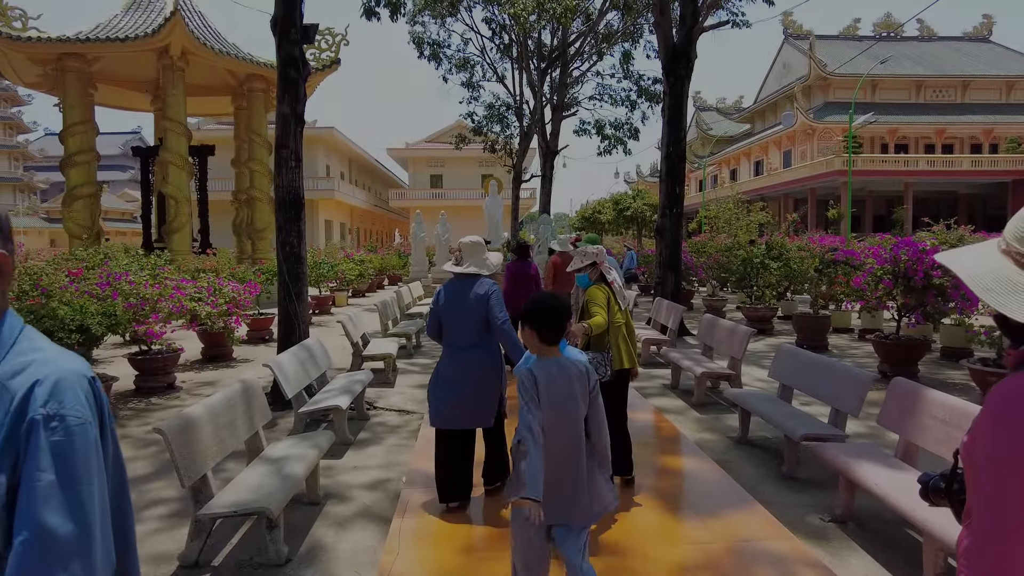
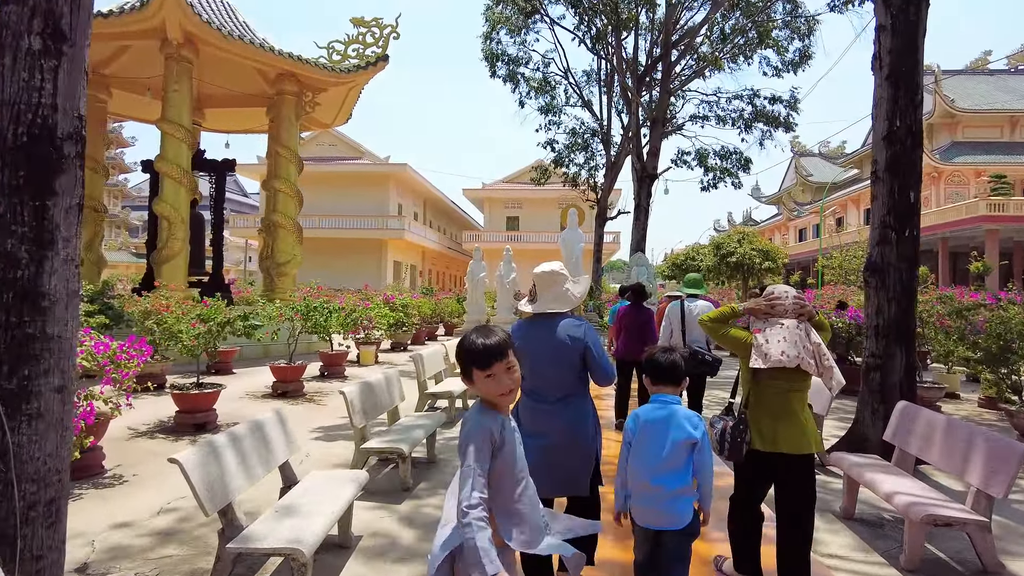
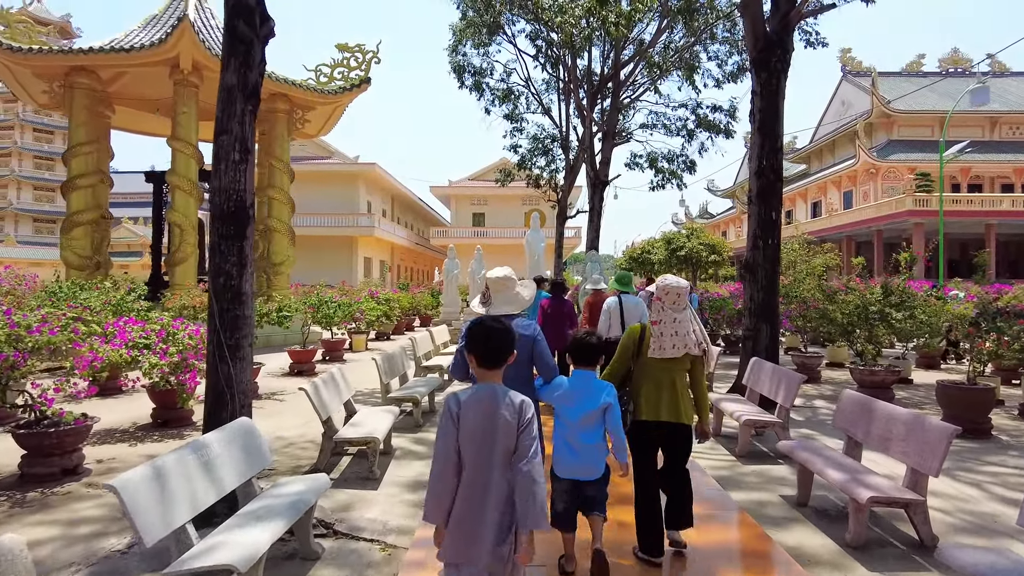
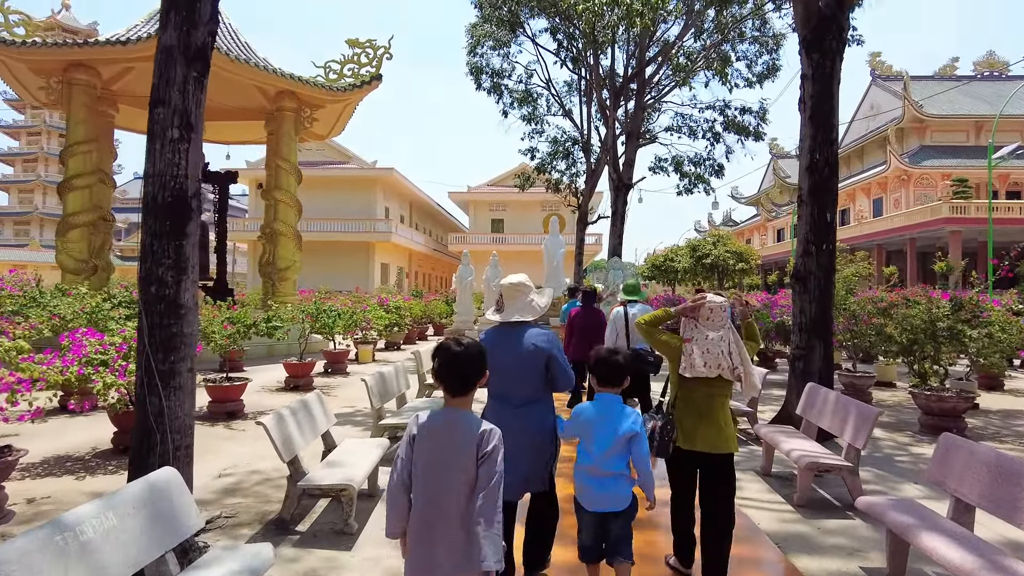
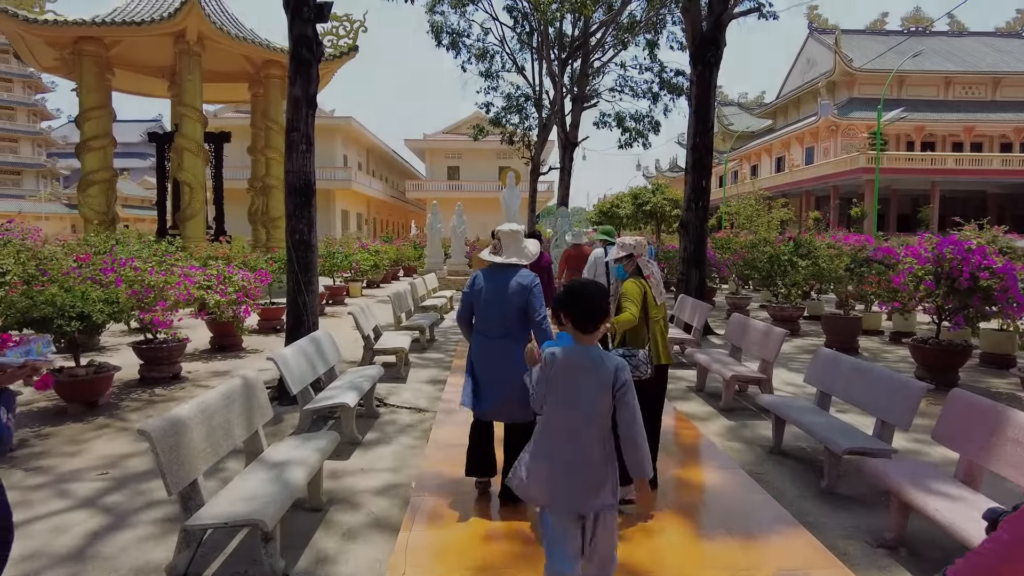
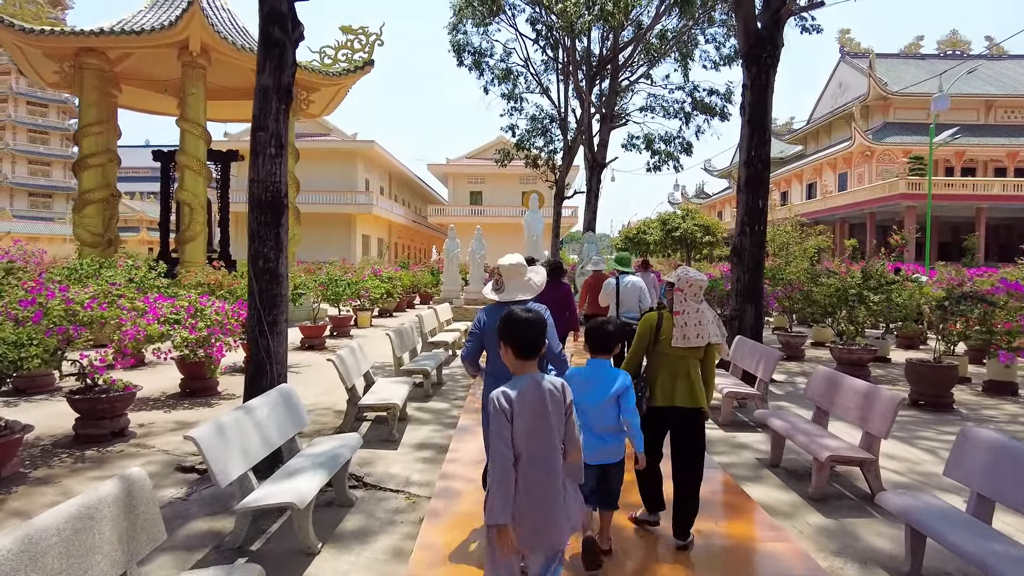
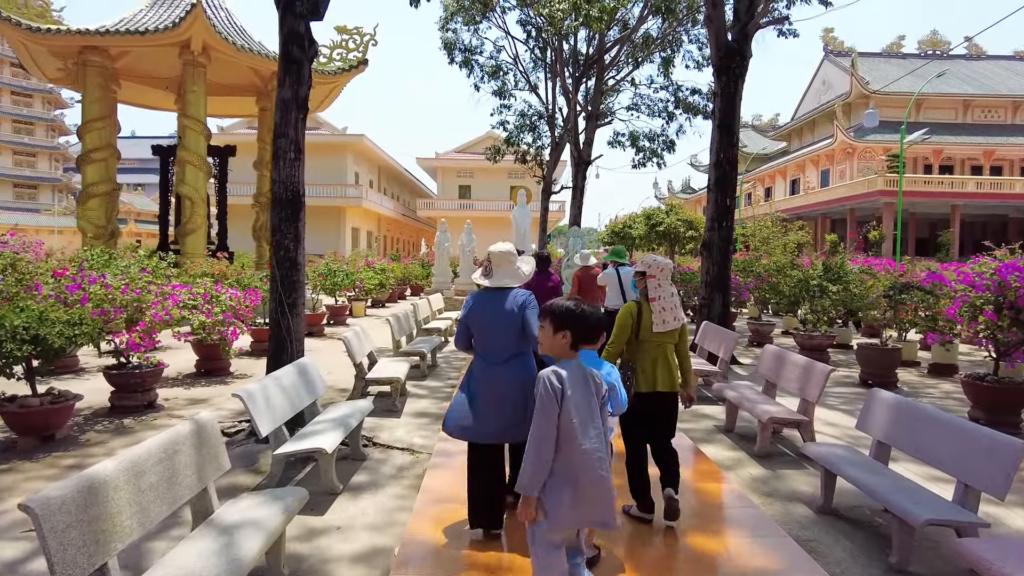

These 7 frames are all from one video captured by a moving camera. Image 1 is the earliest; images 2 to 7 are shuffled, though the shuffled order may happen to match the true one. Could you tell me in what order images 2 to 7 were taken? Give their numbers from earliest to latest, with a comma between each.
5, 7, 6, 3, 4, 2
